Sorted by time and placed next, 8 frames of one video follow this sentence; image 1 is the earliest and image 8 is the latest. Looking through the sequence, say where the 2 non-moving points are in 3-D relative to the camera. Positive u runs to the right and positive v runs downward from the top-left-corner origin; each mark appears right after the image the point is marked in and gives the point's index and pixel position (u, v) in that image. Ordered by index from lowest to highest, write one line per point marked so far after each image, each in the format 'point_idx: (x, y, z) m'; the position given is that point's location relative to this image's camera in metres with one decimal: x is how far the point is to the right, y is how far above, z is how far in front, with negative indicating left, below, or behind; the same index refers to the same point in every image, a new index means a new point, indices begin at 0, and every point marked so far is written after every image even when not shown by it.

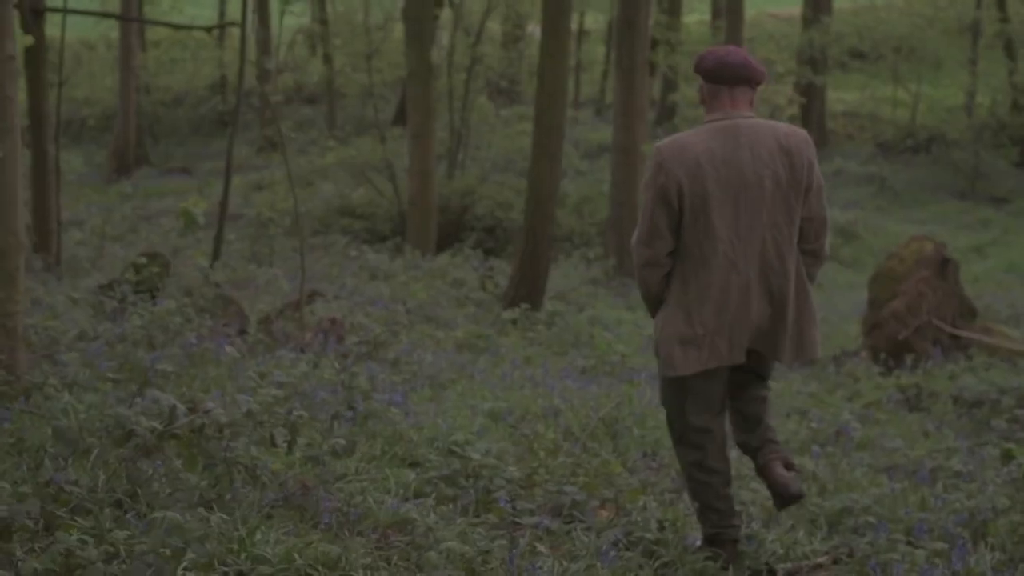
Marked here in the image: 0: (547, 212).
0: (+0.2, +0.6, +13.6) m
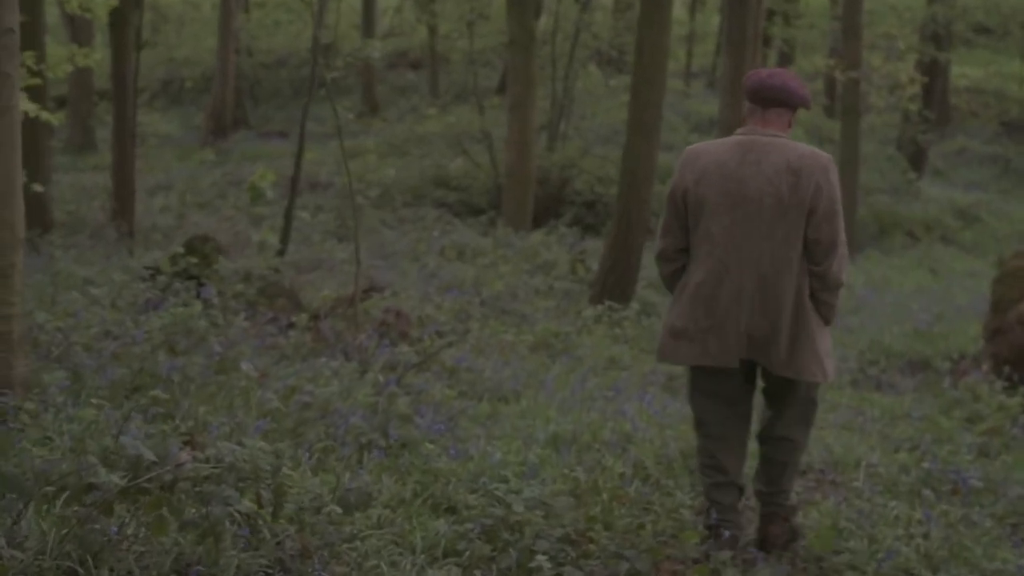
0: (+0.8, +0.6, +12.5) m
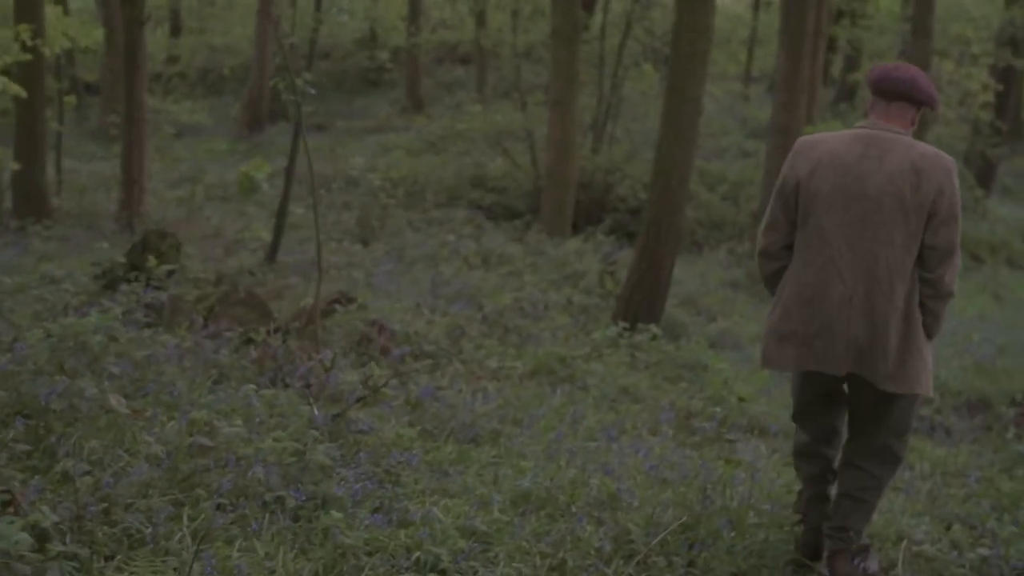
0: (+0.9, +0.5, +11.2) m
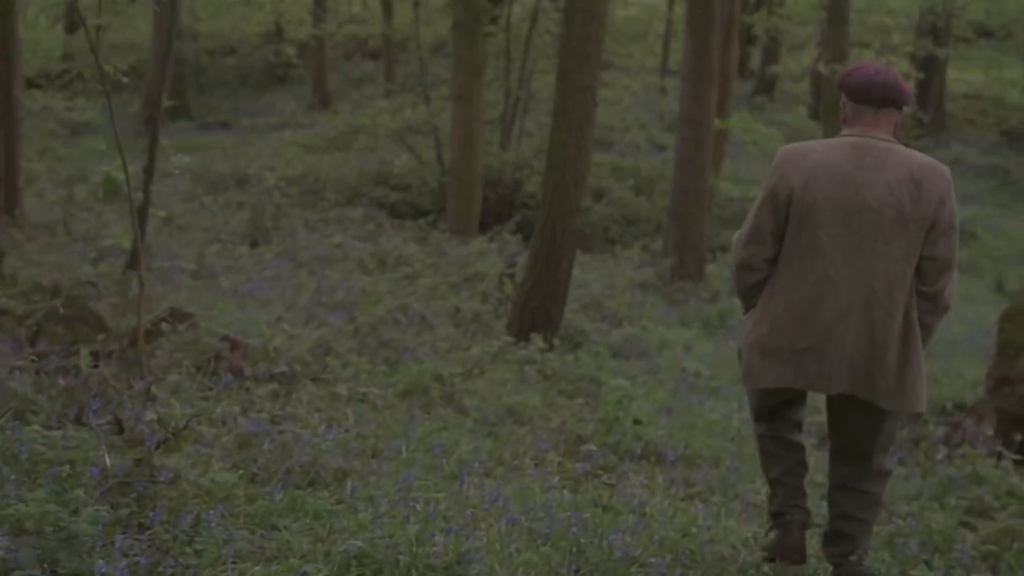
0: (+0.3, +0.5, +10.2) m
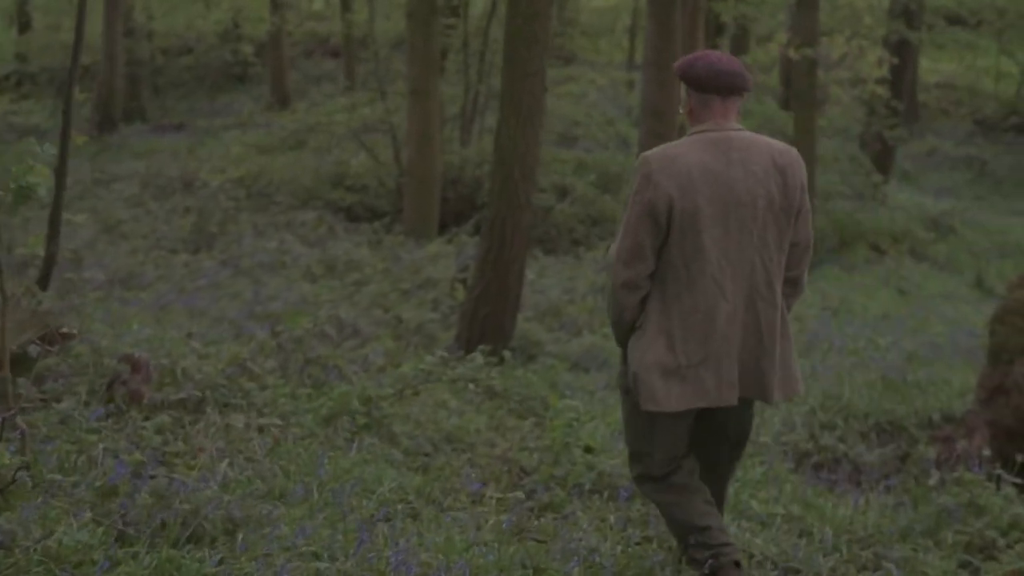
0: (0.0, +0.5, +9.3) m
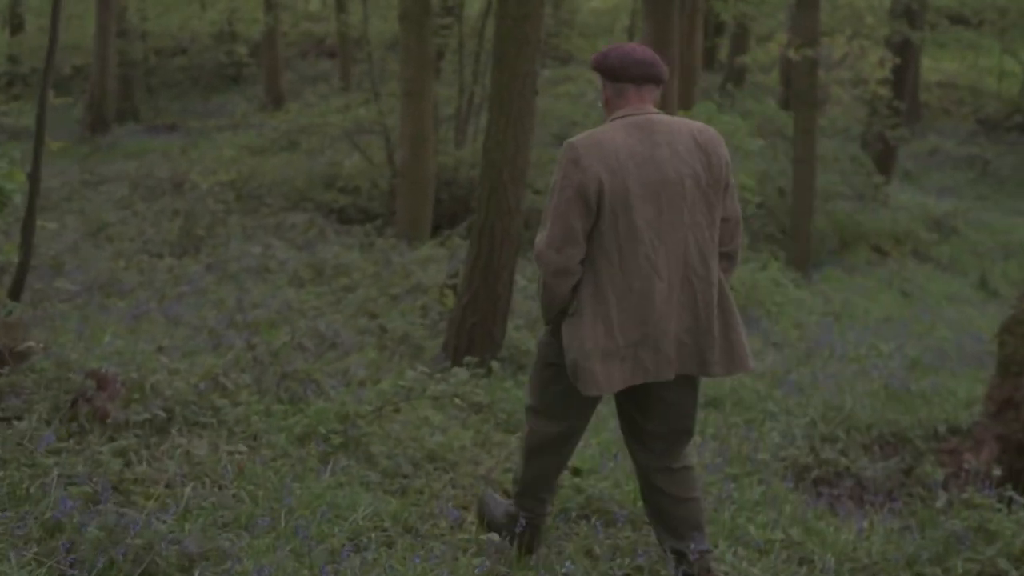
0: (0.0, +0.4, +9.0) m
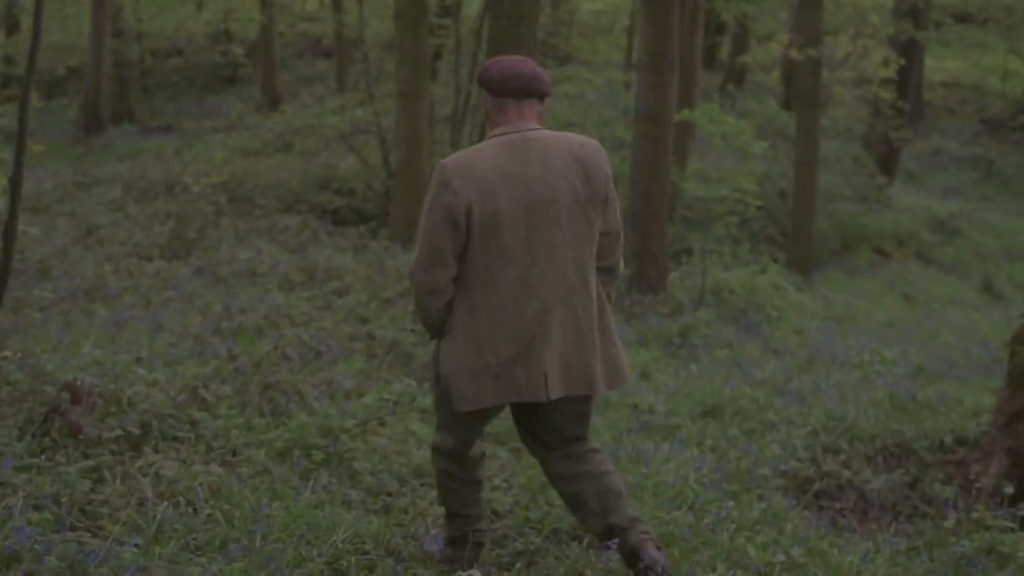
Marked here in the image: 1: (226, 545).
0: (-0.1, +0.4, +8.7) m
1: (-0.7, -0.7, +5.0) m
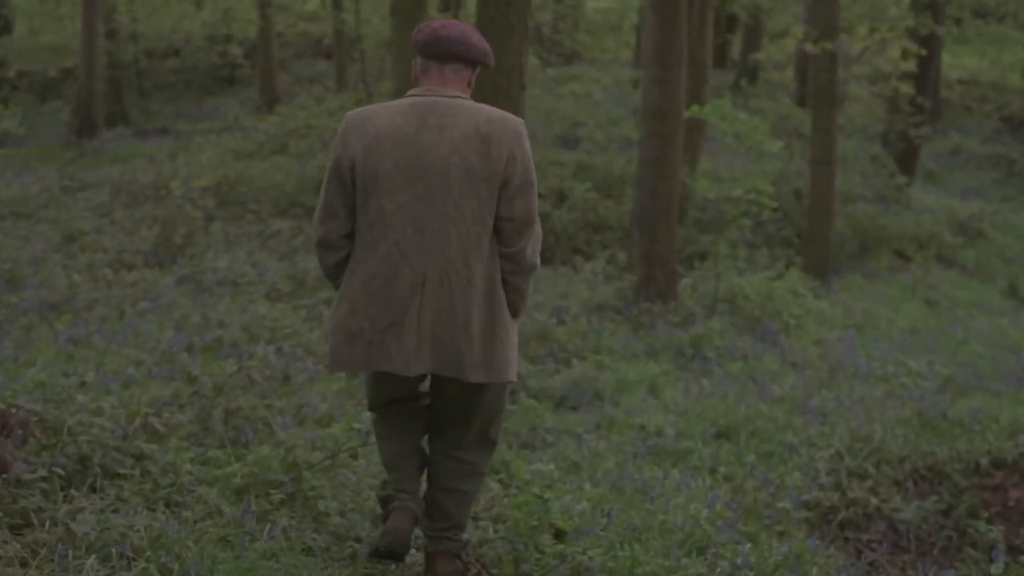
0: (-0.1, +0.4, +8.0) m
1: (-0.8, -0.7, +4.3) m
